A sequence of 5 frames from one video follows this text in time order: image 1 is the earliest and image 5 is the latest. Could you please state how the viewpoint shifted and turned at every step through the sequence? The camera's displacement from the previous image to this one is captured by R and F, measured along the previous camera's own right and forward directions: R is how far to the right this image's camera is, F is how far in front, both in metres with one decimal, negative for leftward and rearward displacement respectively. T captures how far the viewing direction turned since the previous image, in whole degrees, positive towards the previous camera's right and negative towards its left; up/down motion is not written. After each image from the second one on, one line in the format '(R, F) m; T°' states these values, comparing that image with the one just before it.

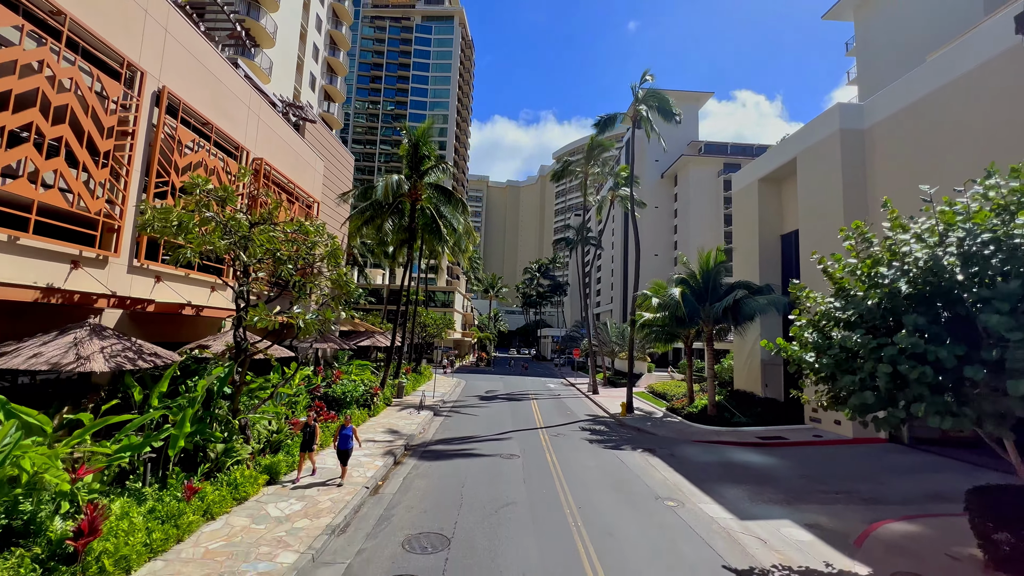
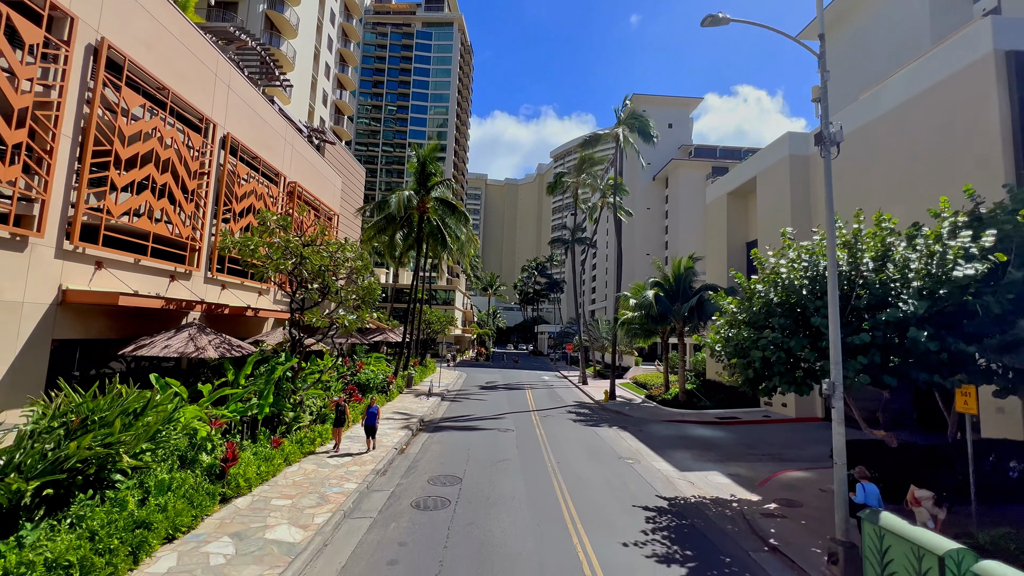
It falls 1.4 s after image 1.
(+0.1, -3.0) m; 0°
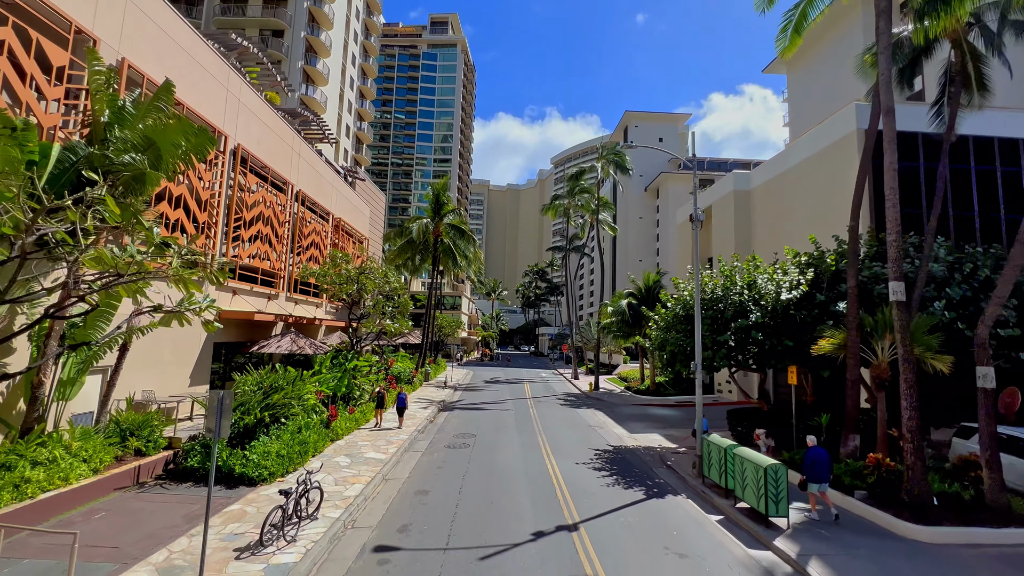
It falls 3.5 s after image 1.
(+0.2, -5.2) m; 0°
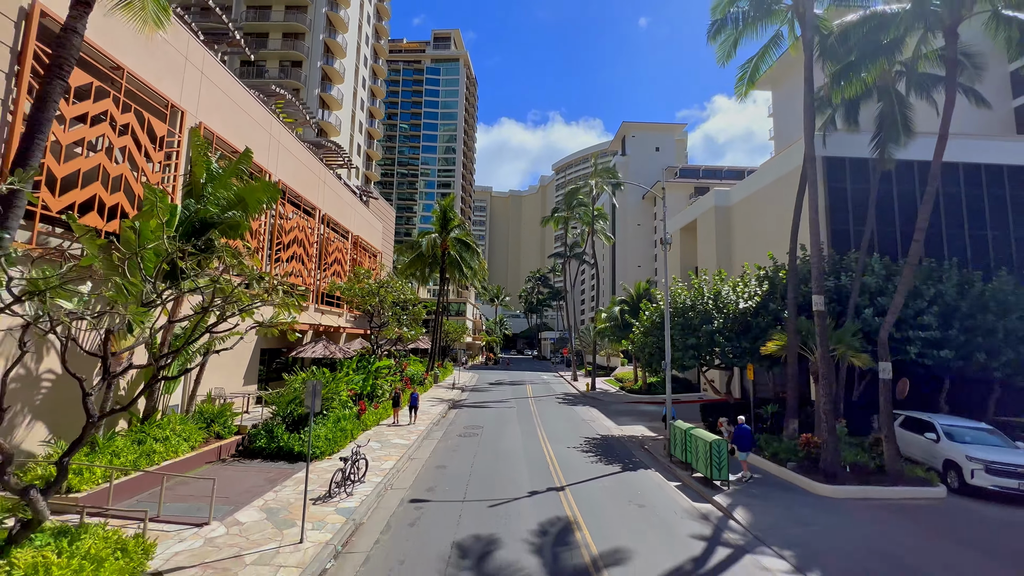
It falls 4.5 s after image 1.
(+0.1, -2.6) m; 0°
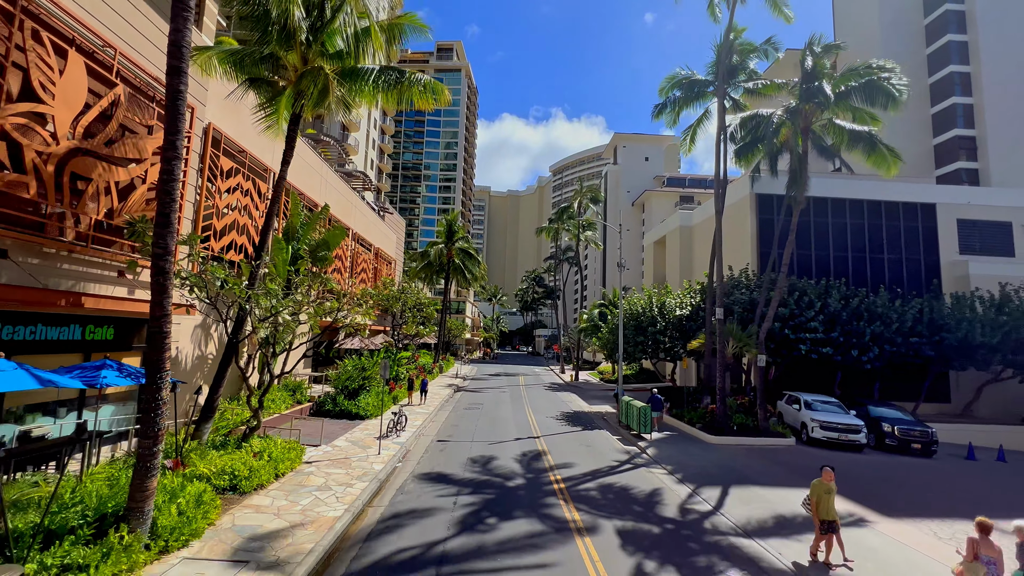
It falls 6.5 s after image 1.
(+0.1, -5.3) m; 0°
